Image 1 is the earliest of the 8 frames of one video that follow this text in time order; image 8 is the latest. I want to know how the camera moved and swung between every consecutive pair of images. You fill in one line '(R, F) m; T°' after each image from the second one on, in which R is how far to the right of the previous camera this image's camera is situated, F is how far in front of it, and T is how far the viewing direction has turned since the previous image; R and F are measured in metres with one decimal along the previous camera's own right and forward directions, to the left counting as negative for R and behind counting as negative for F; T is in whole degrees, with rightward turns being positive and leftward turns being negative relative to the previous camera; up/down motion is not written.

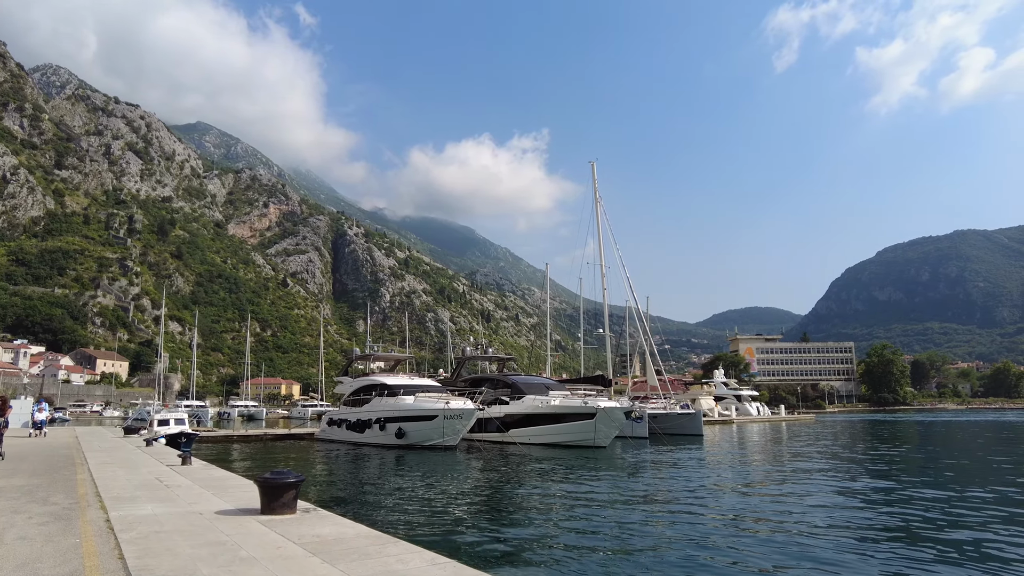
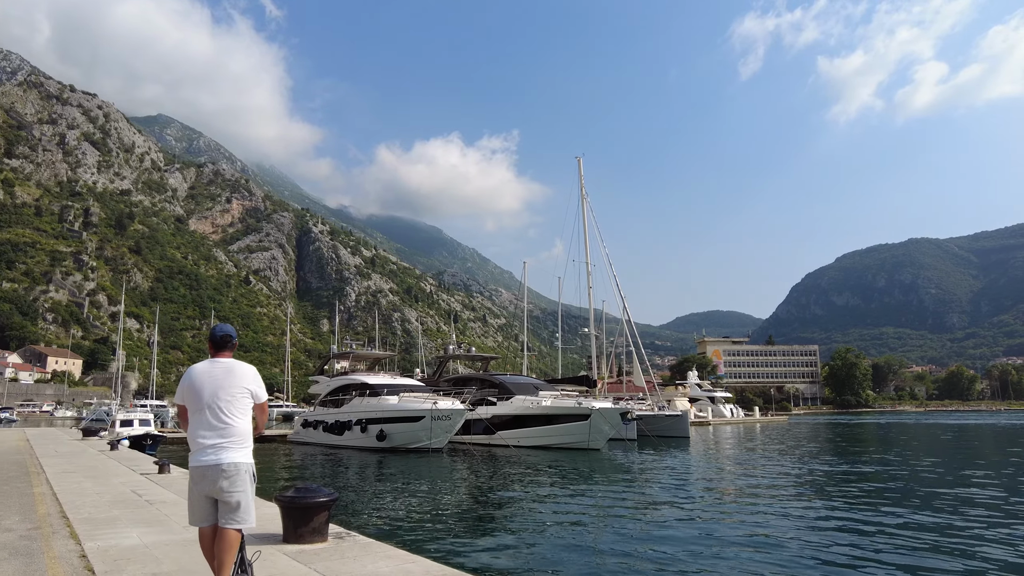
(-0.8, +0.9) m; +3°
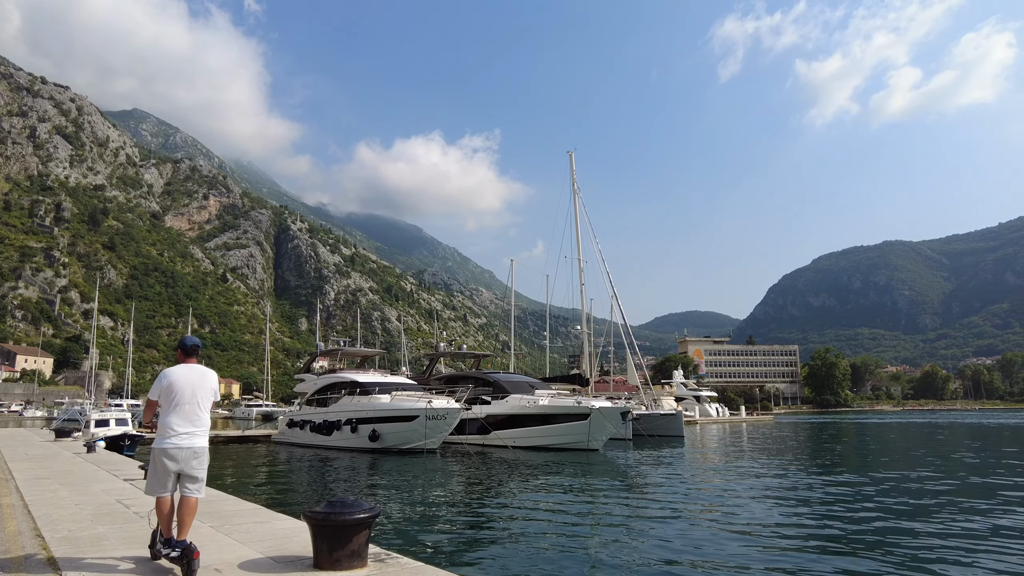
(-0.5, +0.6) m; +2°
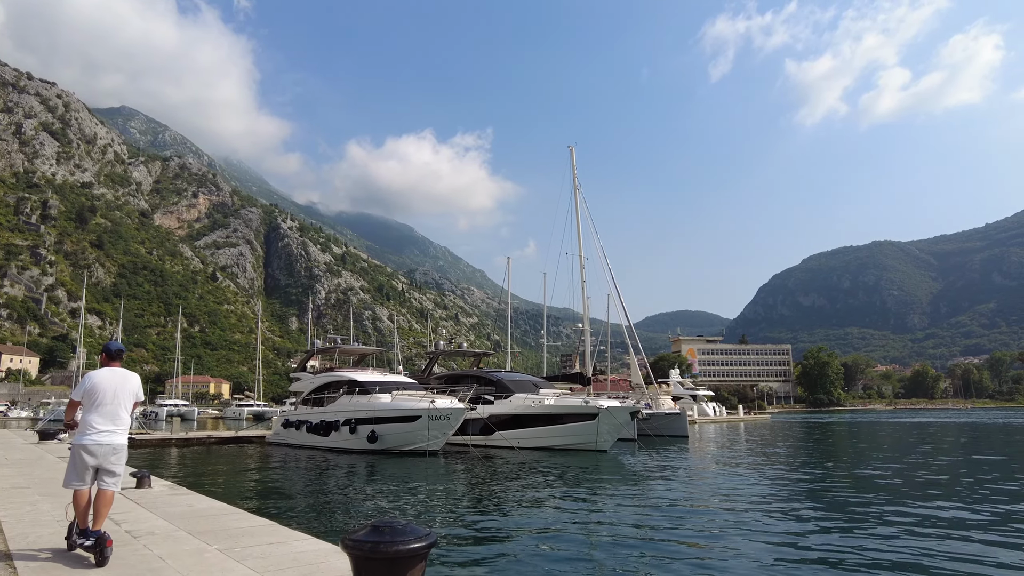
(-0.4, +0.6) m; +1°
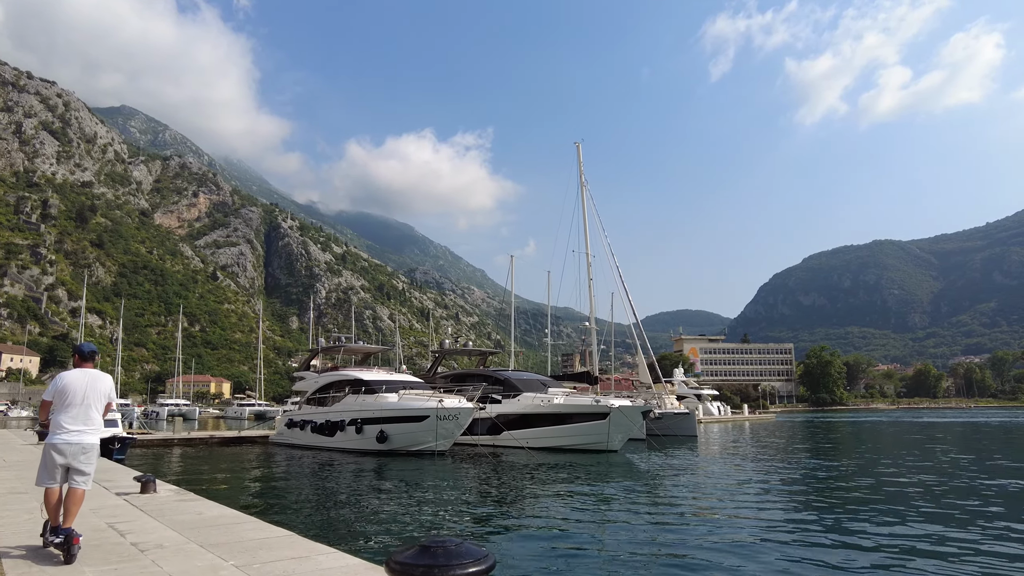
(-0.3, +0.4) m; 0°
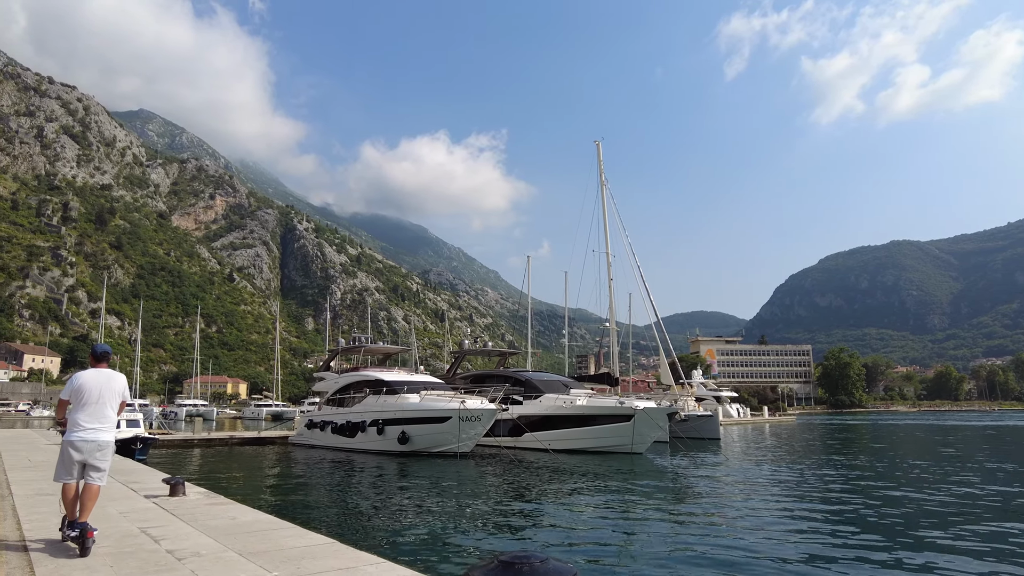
(-0.3, +0.3) m; -1°
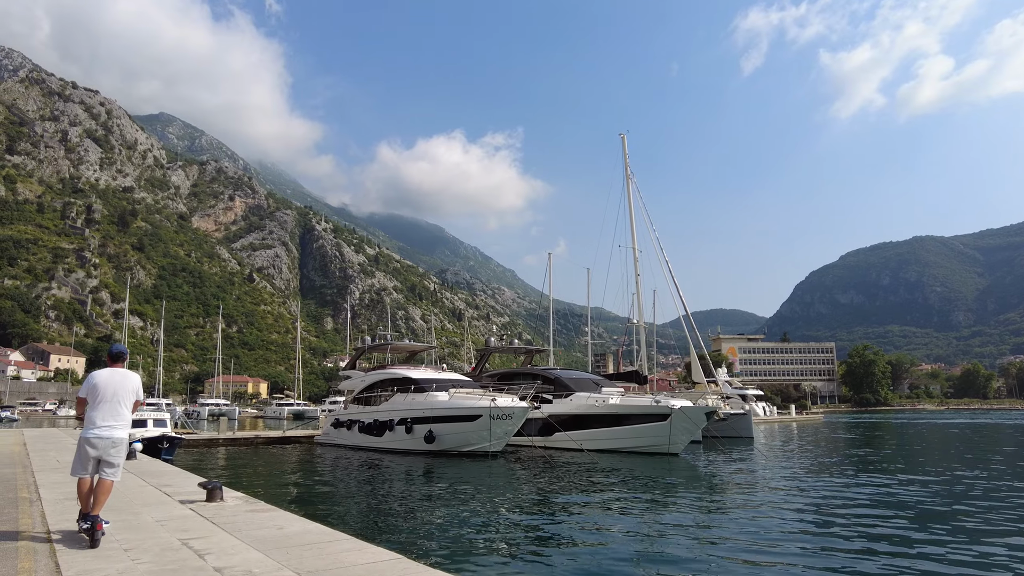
(-0.5, +0.5) m; -2°
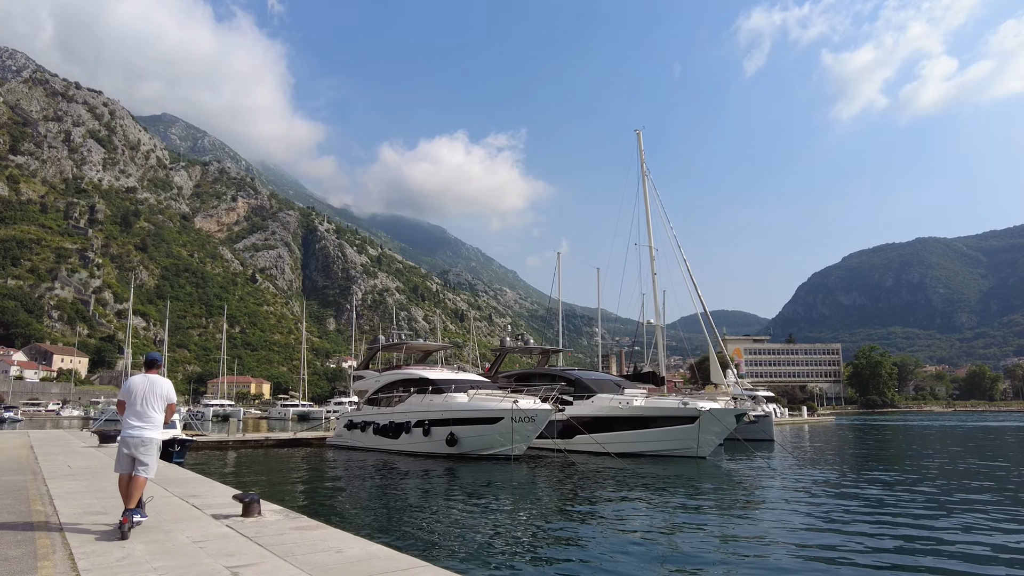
(-0.6, +0.6) m; 0°
